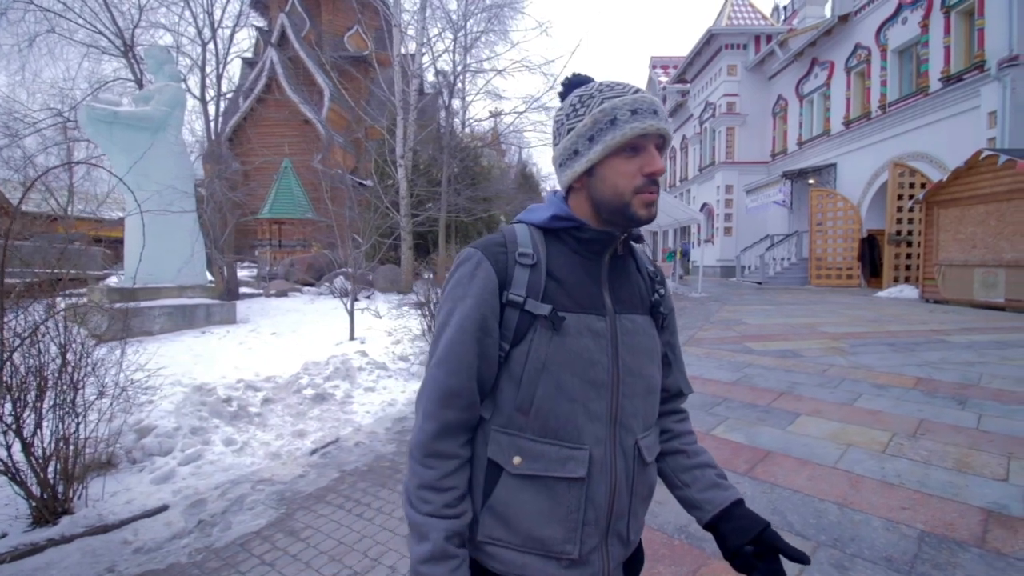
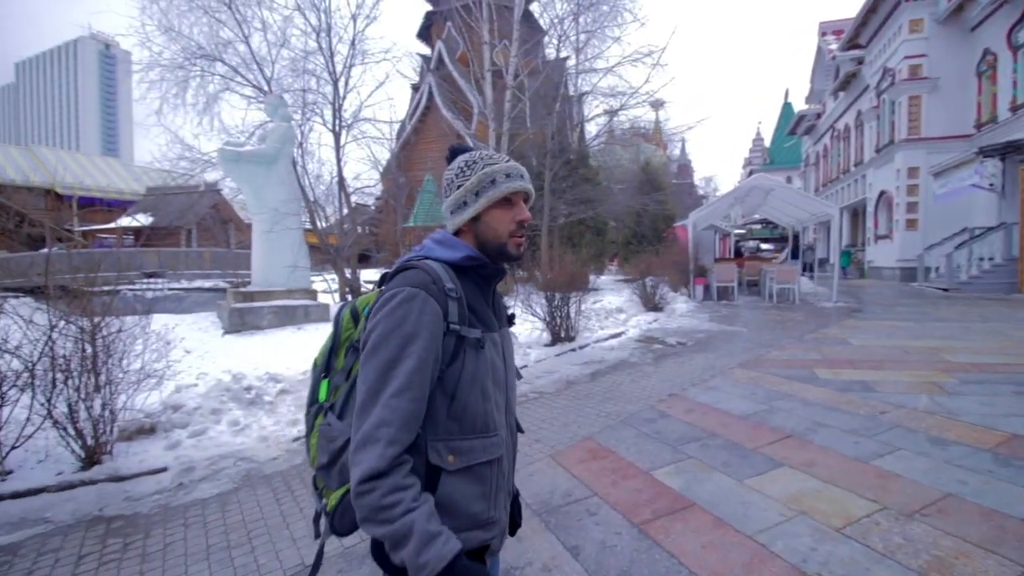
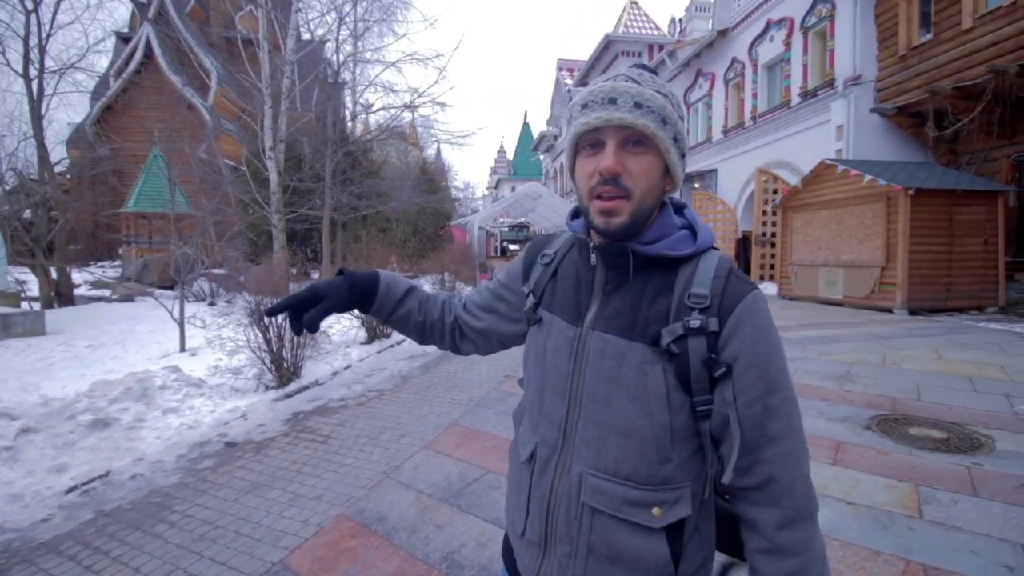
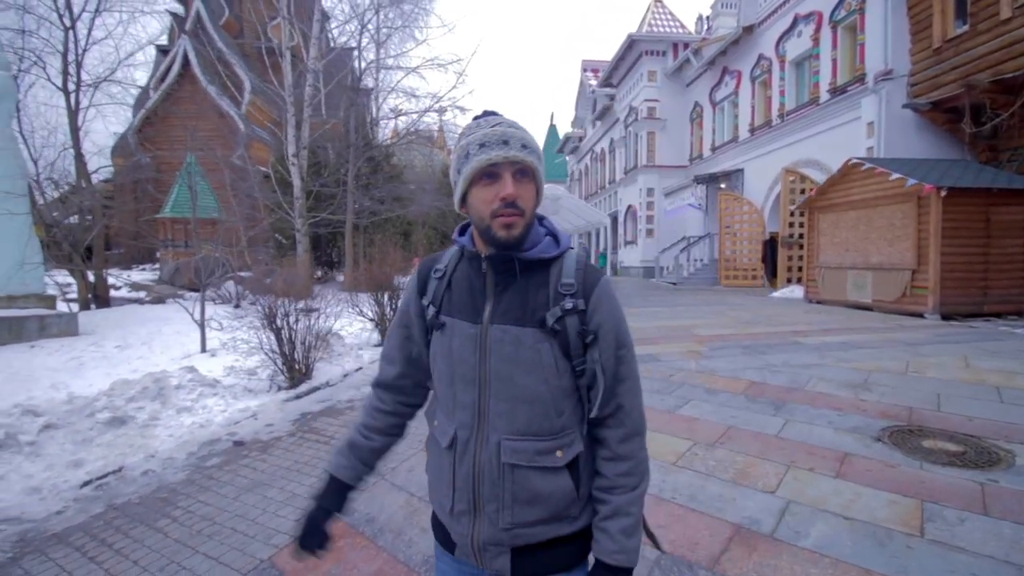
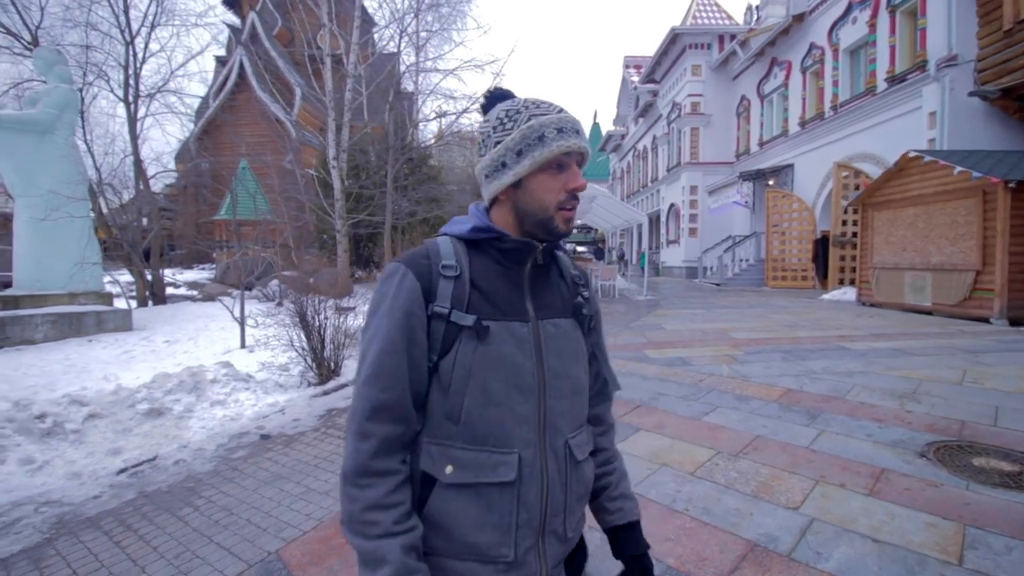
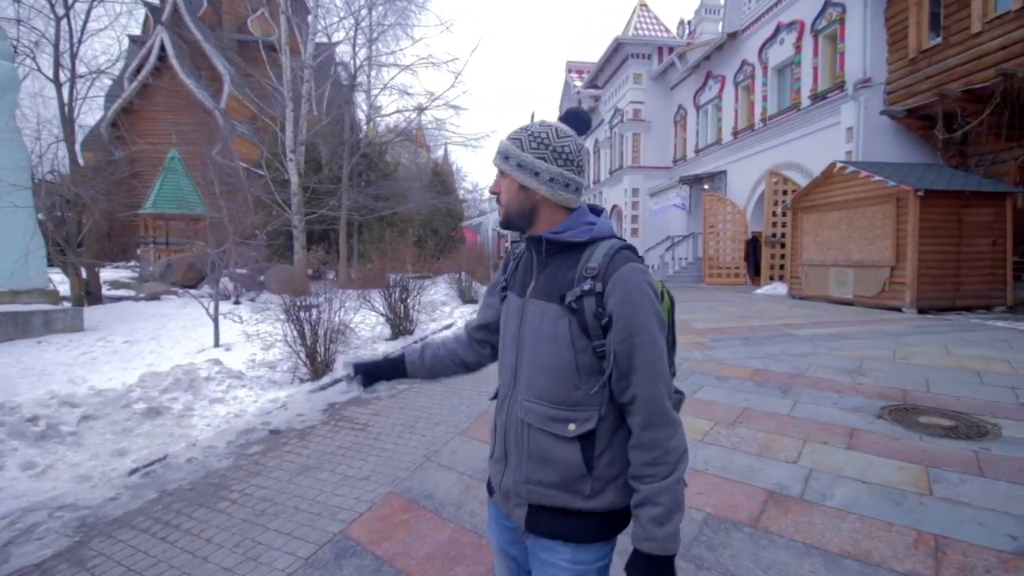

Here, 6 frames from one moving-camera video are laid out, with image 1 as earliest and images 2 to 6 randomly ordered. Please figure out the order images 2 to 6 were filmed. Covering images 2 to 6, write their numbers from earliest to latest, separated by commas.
6, 3, 4, 5, 2
